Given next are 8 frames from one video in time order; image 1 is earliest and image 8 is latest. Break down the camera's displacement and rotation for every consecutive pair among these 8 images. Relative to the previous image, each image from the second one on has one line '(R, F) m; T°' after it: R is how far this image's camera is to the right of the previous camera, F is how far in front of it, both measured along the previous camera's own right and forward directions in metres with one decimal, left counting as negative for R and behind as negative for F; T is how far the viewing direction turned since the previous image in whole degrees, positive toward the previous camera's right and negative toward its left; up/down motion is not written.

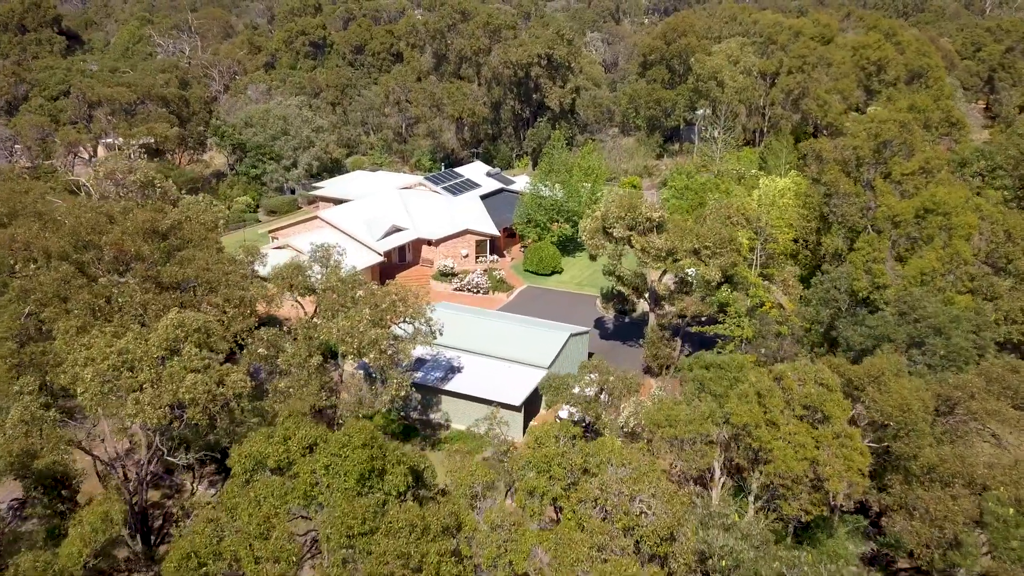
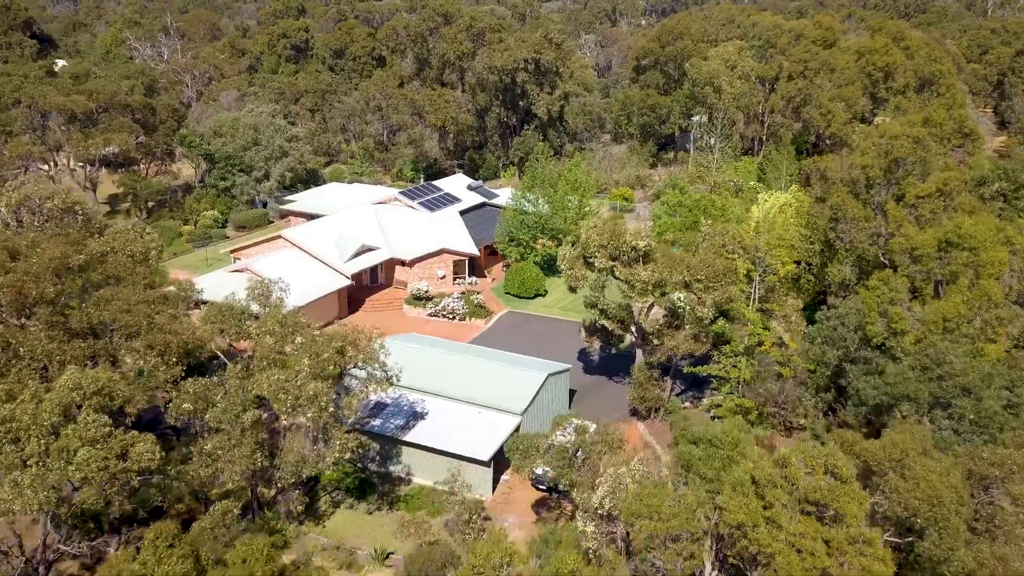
(+0.9, +3.0) m; 0°
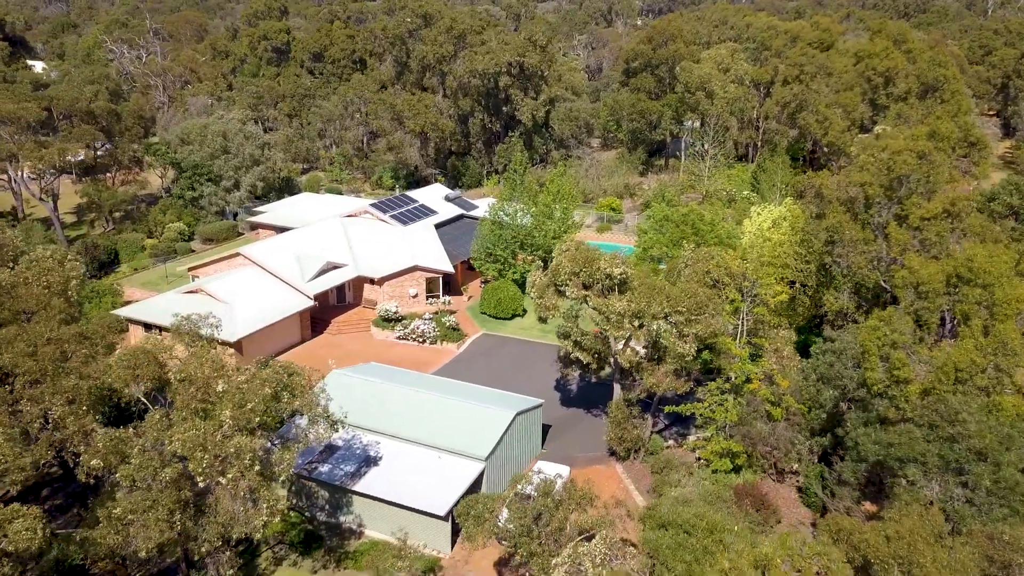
(+1.0, +2.4) m; 0°
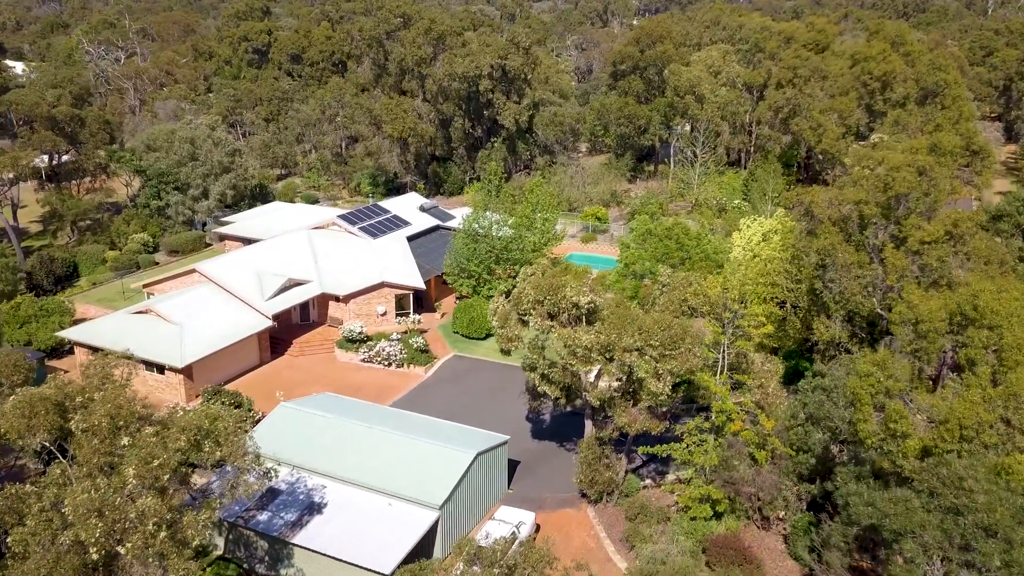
(+1.0, +2.1) m; 0°
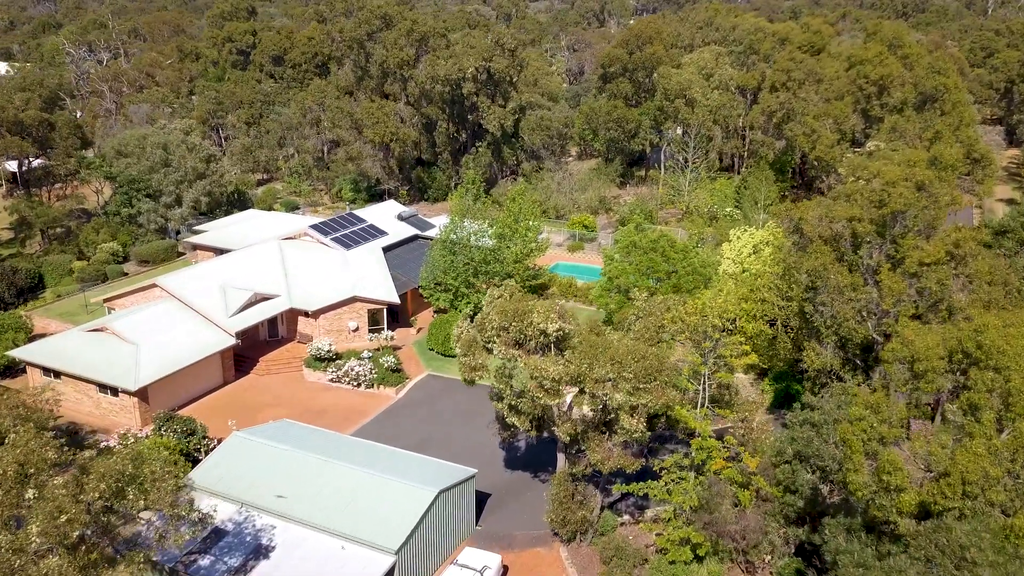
(+0.8, +1.6) m; 0°
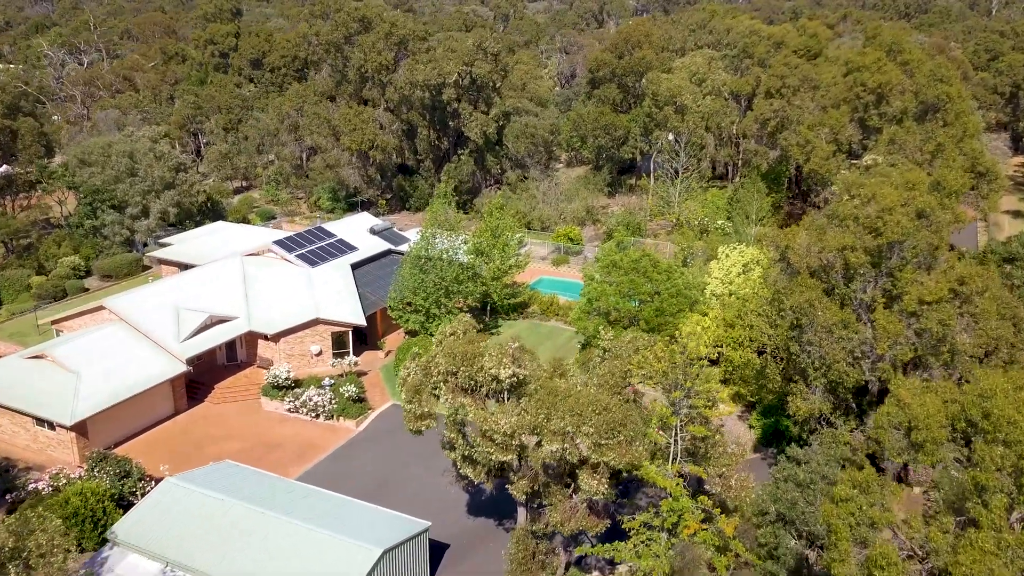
(+1.0, +2.0) m; 0°
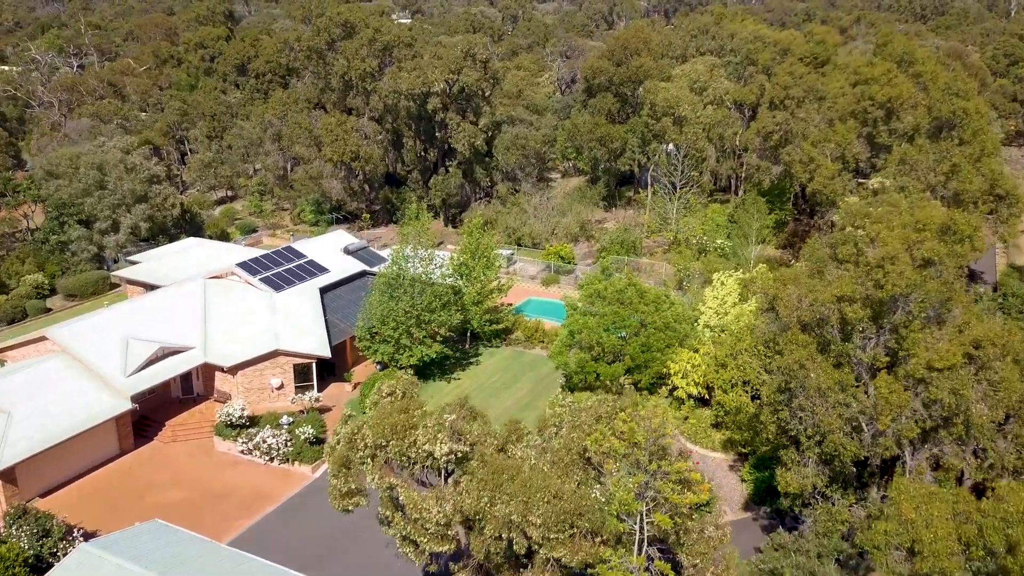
(+1.2, +2.3) m; -1°
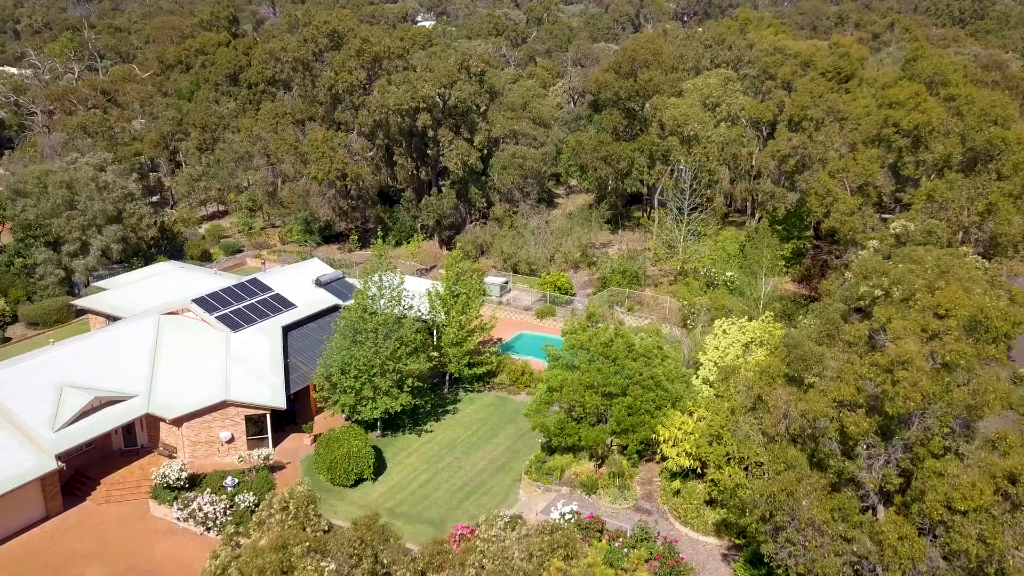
(+1.6, +3.0) m; -2°
